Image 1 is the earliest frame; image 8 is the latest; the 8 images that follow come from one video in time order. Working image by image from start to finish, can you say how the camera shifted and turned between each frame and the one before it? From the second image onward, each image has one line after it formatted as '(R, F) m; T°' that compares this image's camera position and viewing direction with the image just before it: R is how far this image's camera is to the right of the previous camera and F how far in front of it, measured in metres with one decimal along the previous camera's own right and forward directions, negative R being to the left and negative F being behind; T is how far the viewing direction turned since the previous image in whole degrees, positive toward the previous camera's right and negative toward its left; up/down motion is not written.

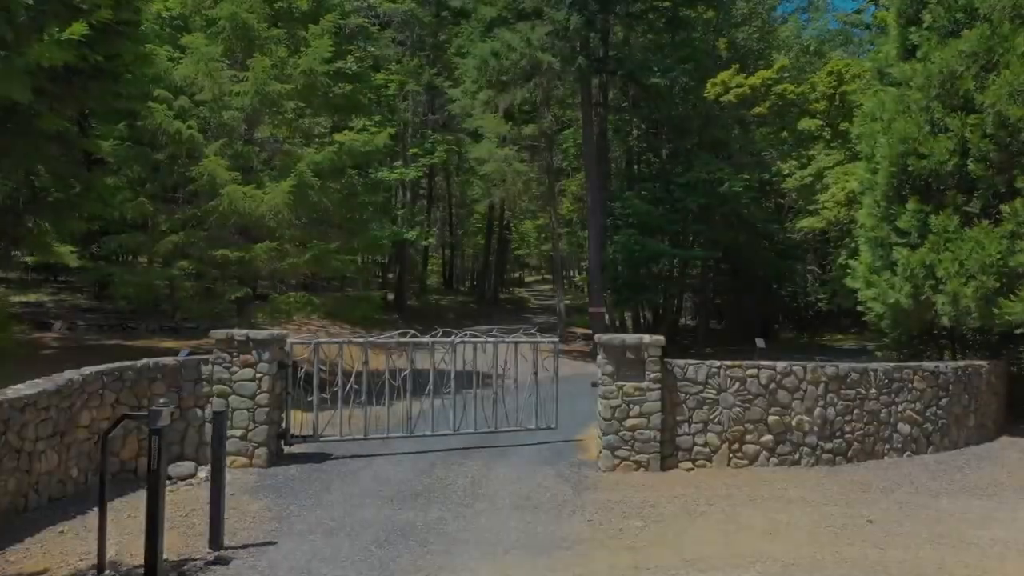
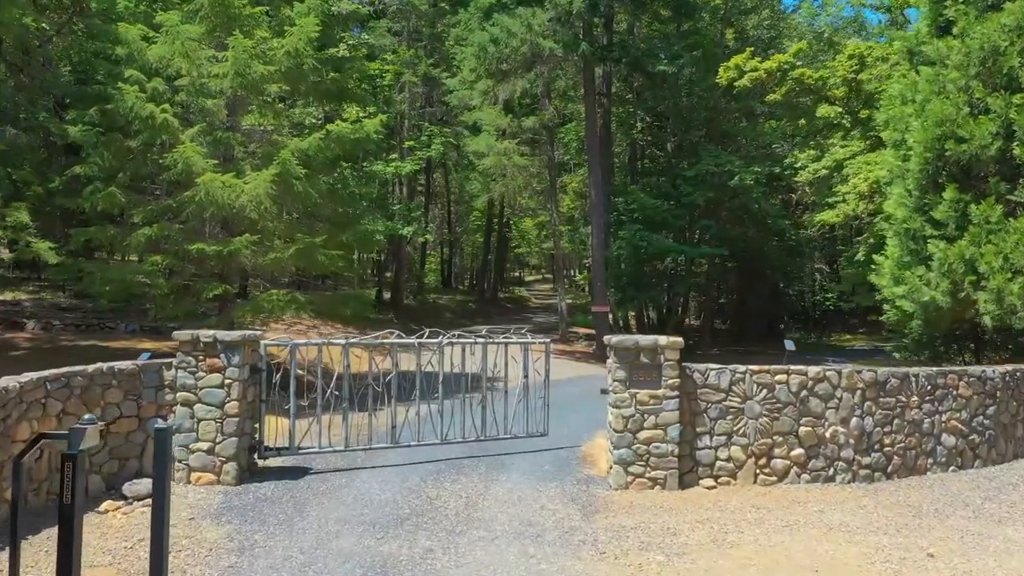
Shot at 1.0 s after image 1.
(0.0, +0.9) m; 0°
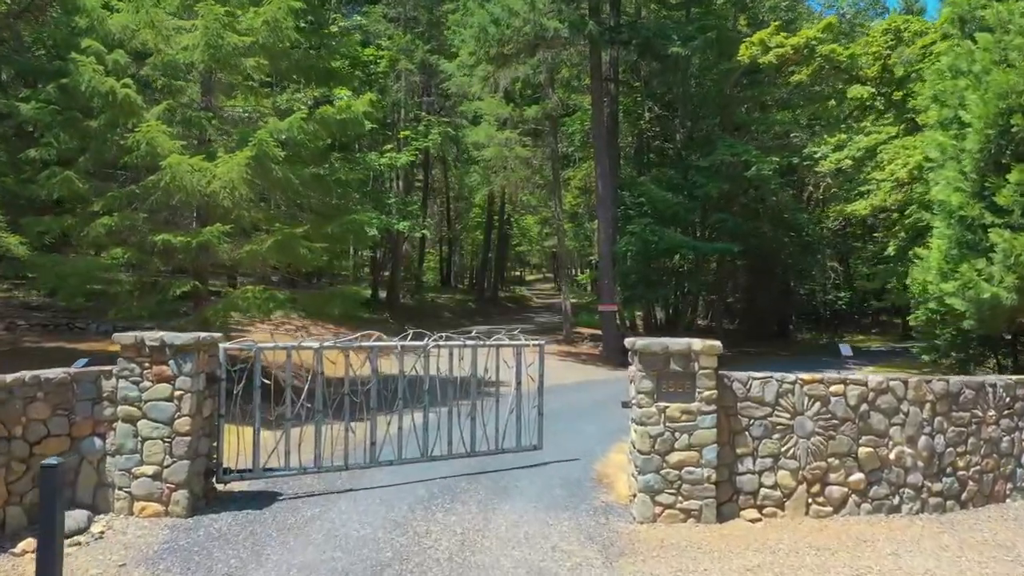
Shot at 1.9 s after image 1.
(0.0, +1.2) m; 0°
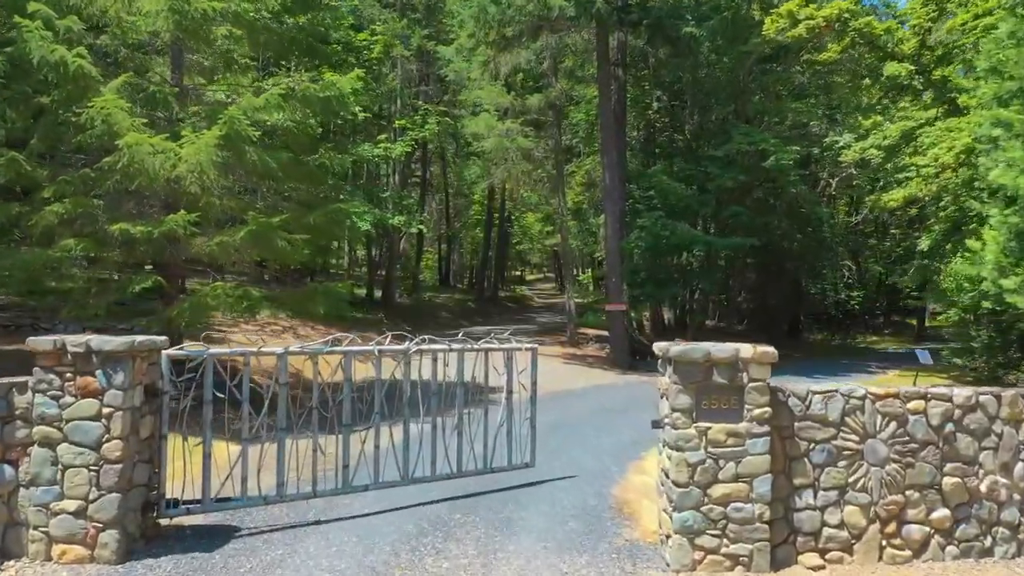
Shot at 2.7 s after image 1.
(0.0, +1.1) m; 0°
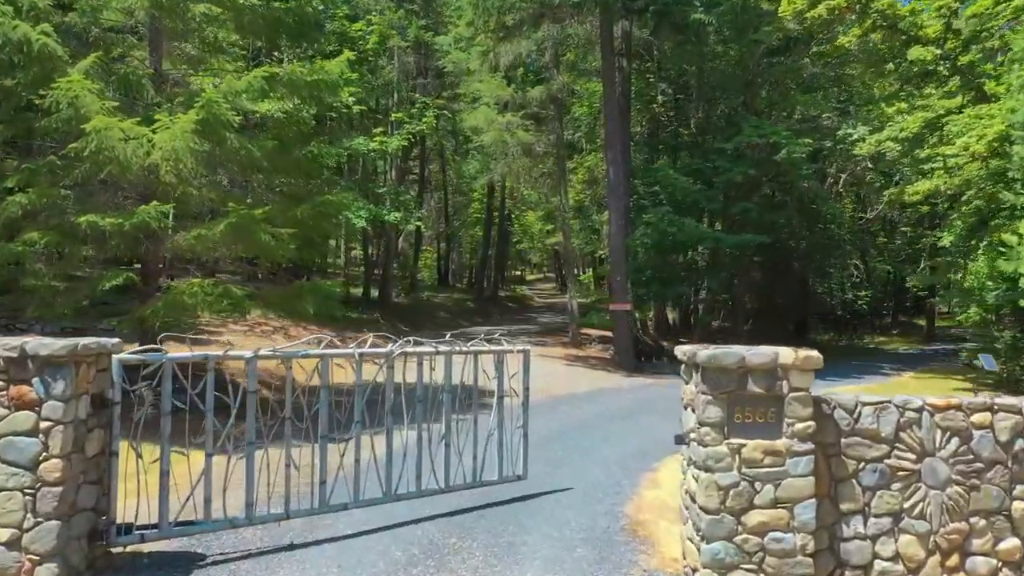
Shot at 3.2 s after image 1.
(0.0, +0.7) m; 0°
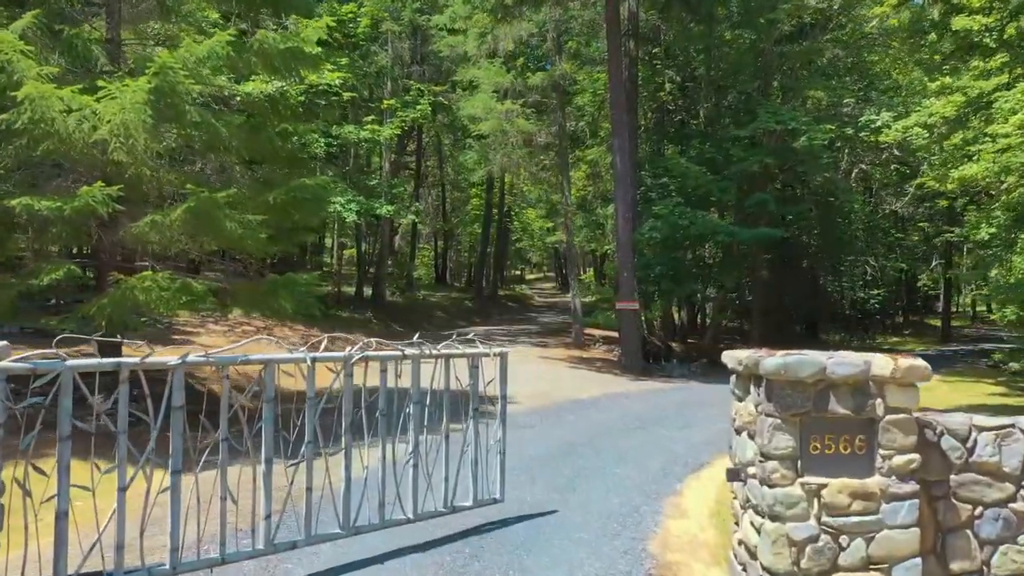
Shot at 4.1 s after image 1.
(0.0, +1.1) m; 0°
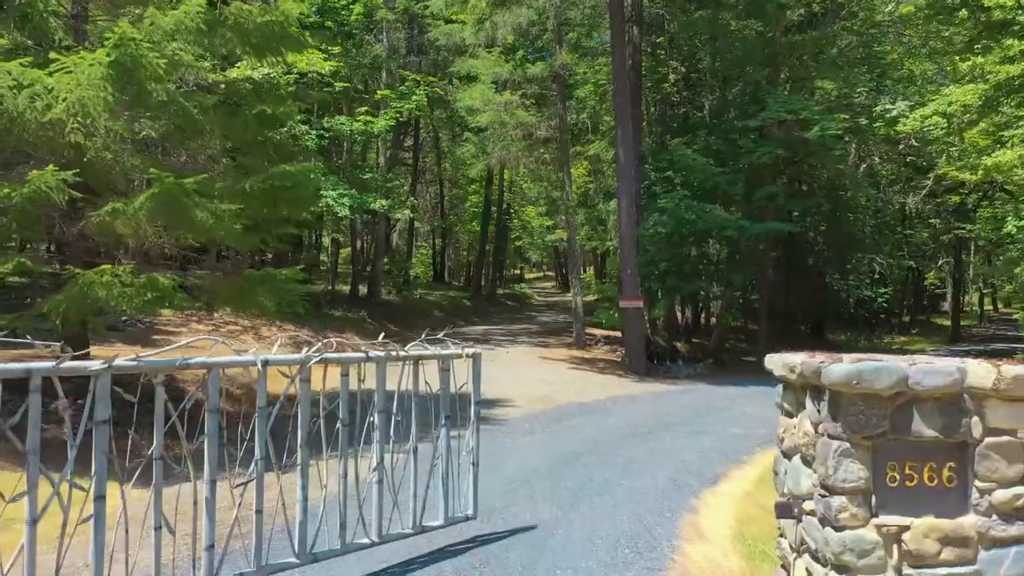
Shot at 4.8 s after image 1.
(0.0, +0.7) m; 0°
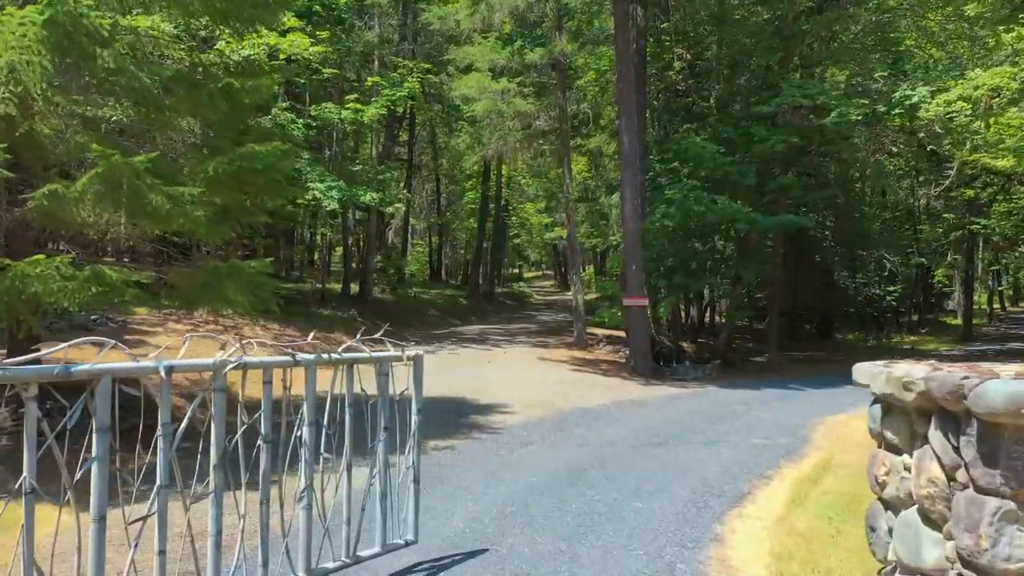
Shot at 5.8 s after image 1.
(0.0, +0.8) m; 0°
